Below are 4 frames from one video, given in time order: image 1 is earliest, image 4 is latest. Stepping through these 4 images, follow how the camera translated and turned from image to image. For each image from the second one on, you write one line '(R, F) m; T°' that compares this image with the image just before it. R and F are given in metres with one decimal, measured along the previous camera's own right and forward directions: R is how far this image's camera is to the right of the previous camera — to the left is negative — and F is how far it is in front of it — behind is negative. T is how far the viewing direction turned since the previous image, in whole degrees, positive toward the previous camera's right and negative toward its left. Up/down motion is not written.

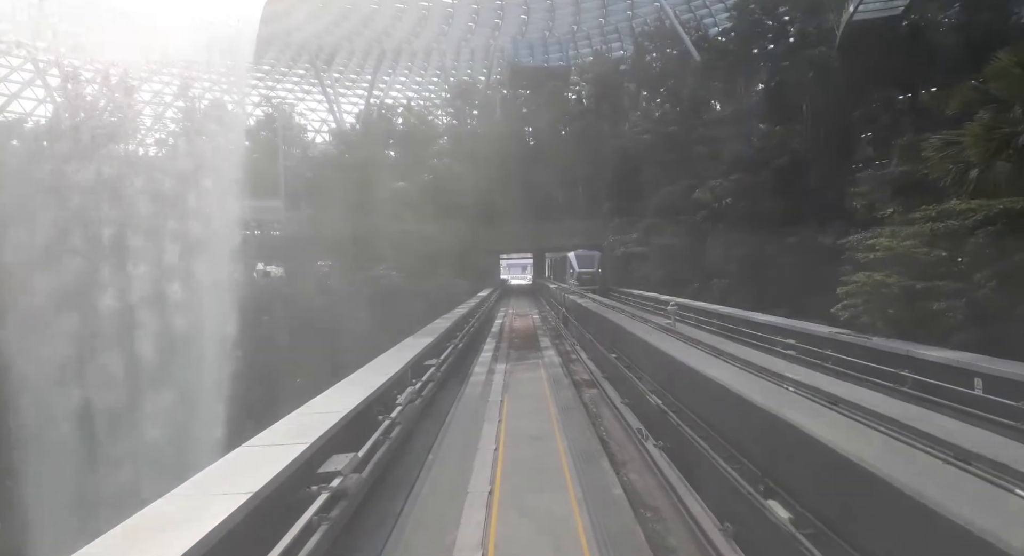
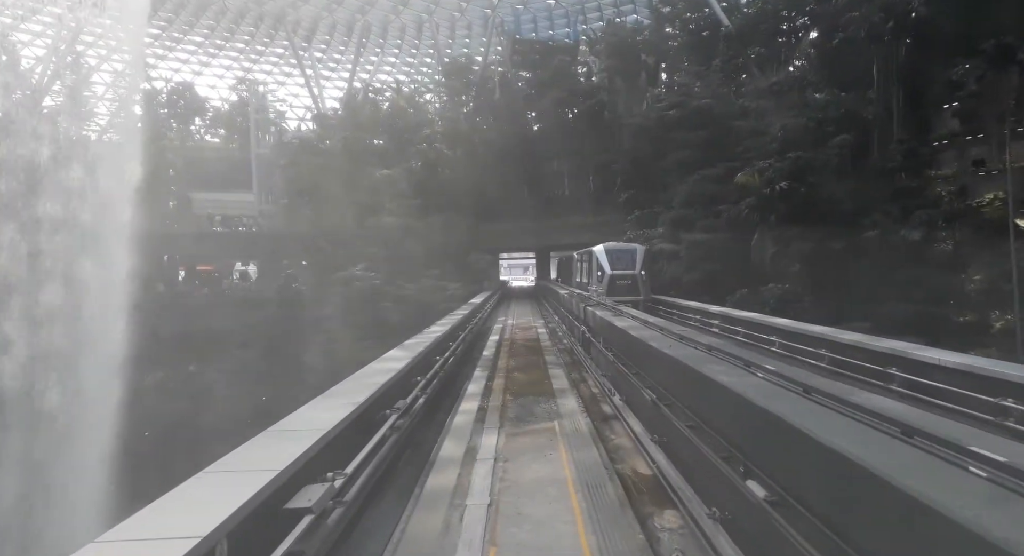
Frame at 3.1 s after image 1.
(+0.1, +4.1) m; 0°
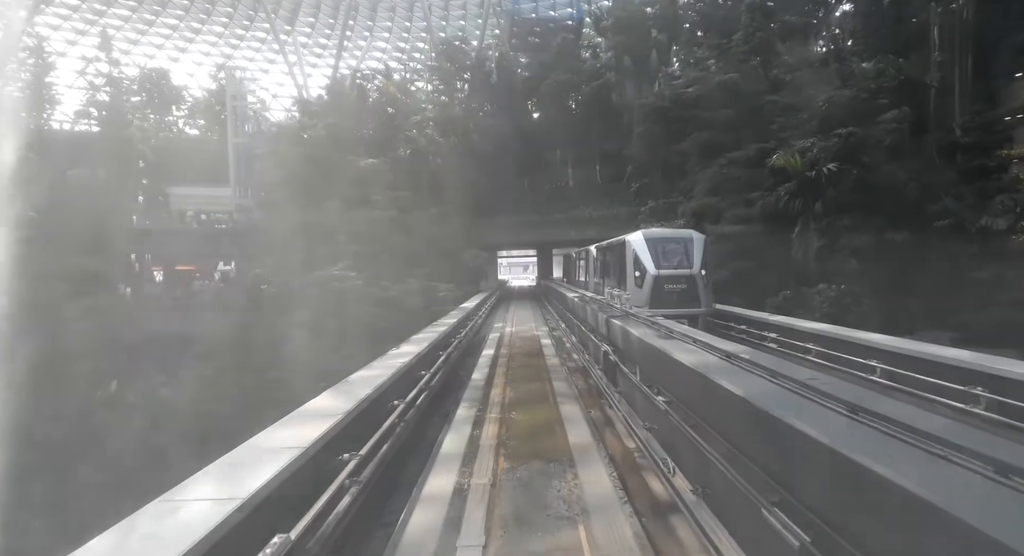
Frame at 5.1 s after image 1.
(0.0, +2.5) m; 0°
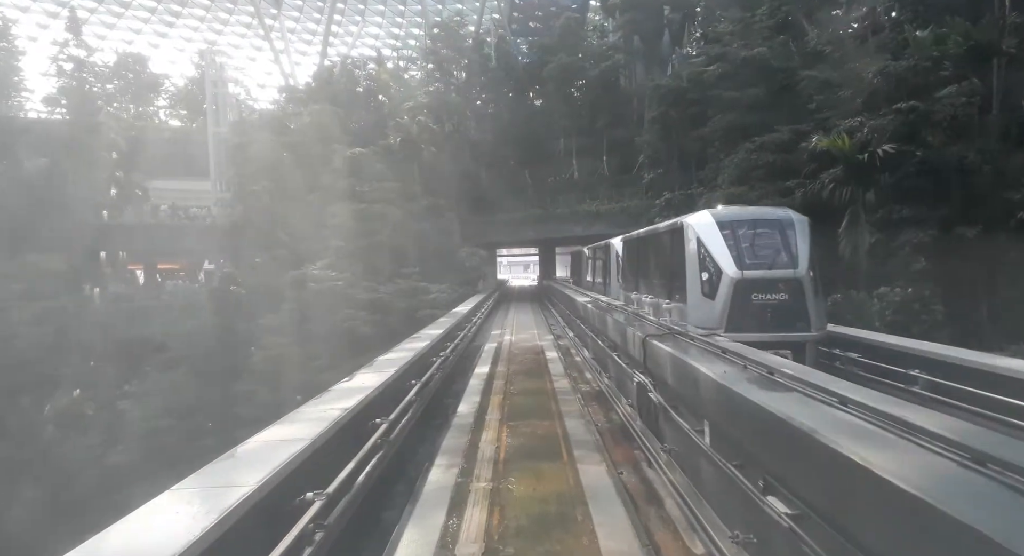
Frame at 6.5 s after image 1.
(0.0, +2.0) m; 0°
